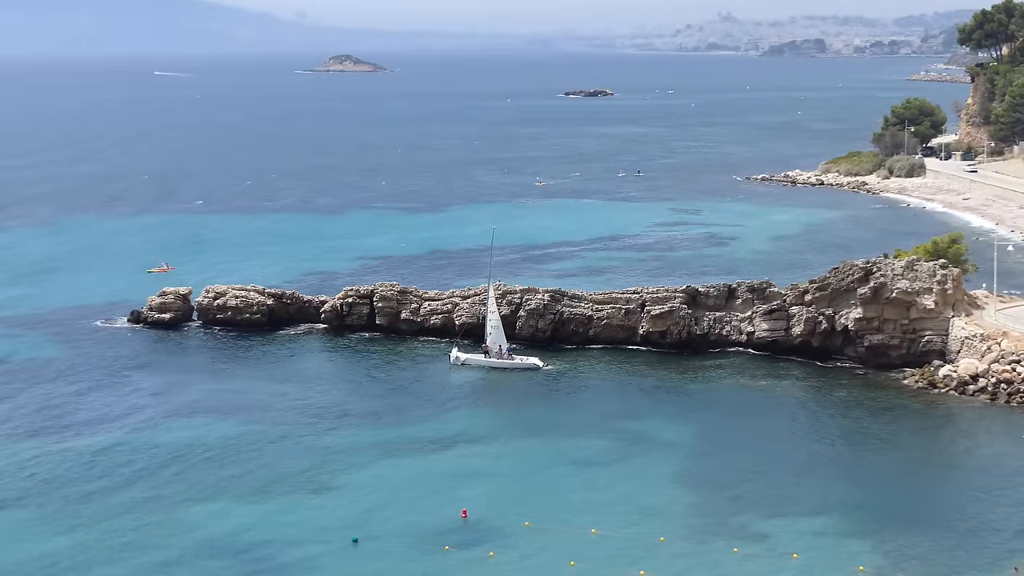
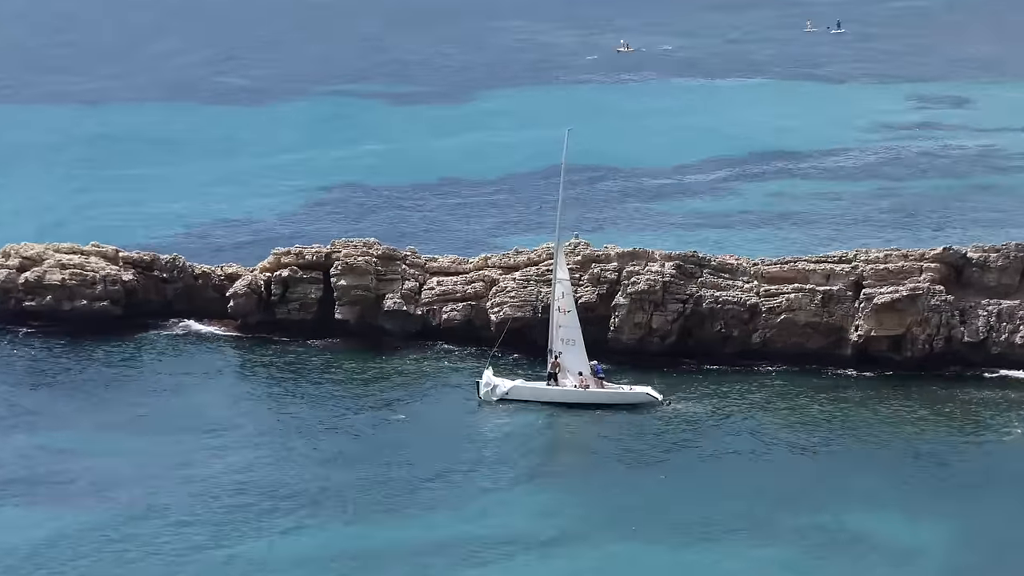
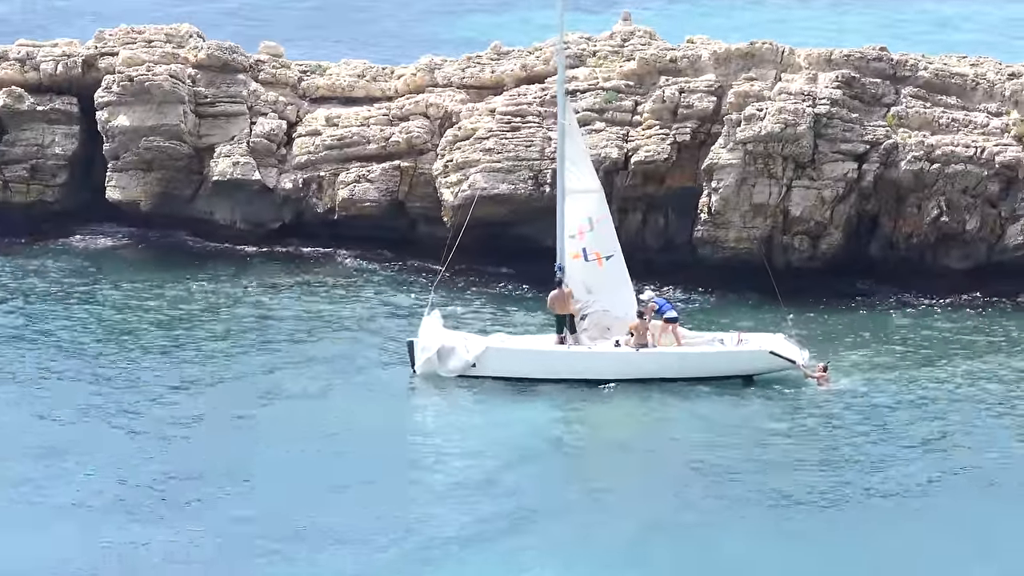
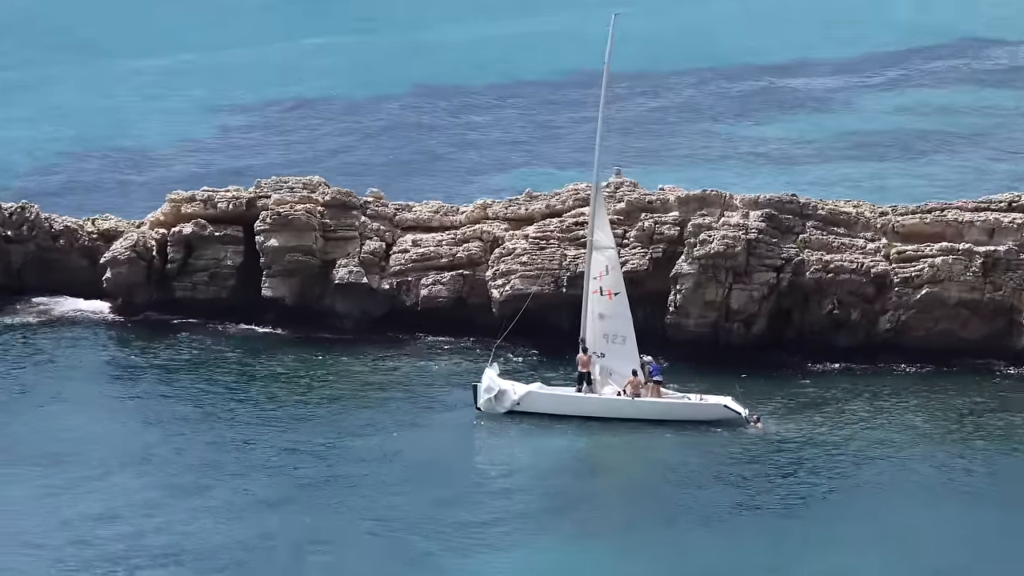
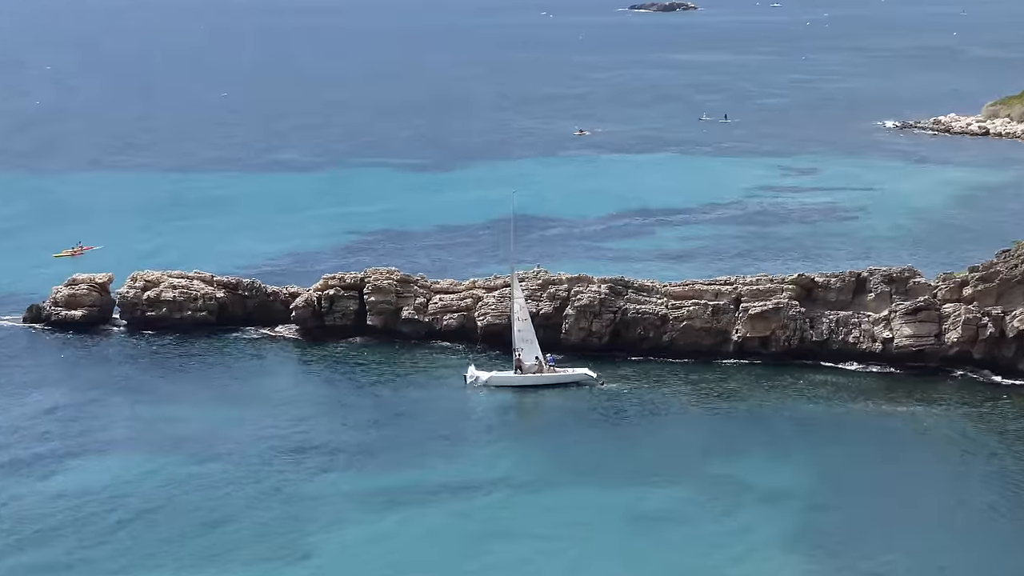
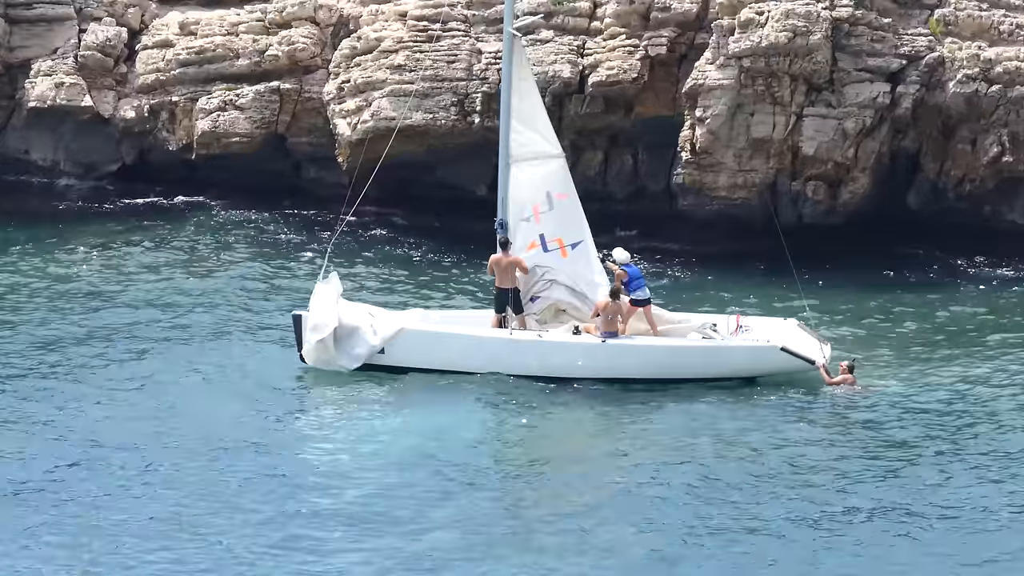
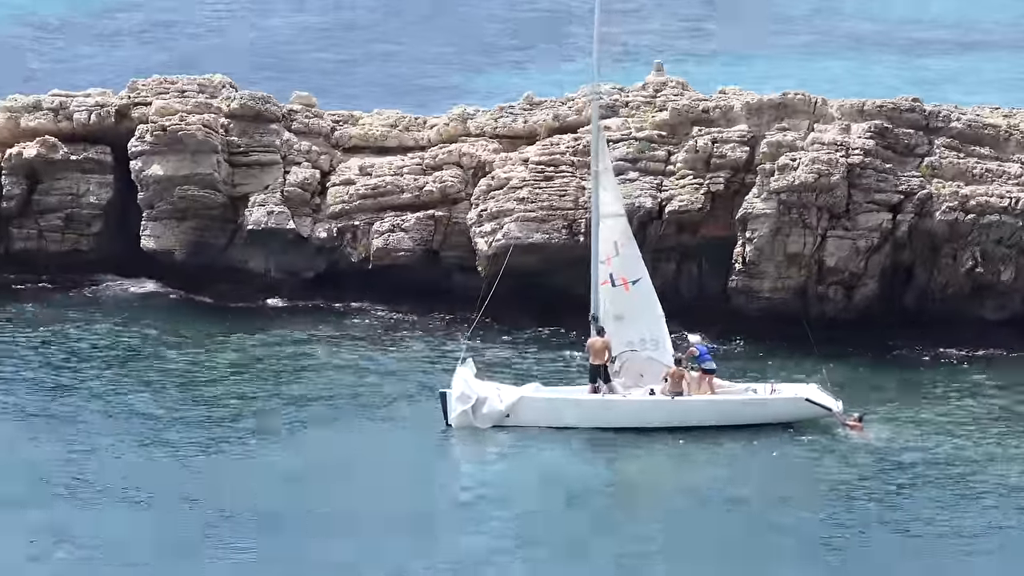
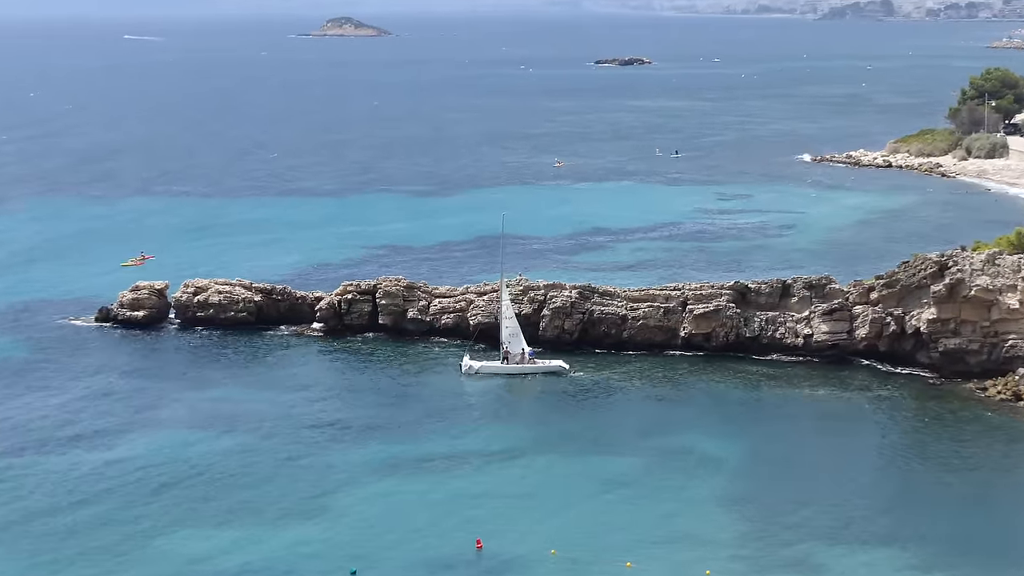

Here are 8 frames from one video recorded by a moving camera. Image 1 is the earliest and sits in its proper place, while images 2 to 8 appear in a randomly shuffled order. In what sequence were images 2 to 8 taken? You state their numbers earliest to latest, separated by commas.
8, 5, 2, 4, 7, 3, 6
